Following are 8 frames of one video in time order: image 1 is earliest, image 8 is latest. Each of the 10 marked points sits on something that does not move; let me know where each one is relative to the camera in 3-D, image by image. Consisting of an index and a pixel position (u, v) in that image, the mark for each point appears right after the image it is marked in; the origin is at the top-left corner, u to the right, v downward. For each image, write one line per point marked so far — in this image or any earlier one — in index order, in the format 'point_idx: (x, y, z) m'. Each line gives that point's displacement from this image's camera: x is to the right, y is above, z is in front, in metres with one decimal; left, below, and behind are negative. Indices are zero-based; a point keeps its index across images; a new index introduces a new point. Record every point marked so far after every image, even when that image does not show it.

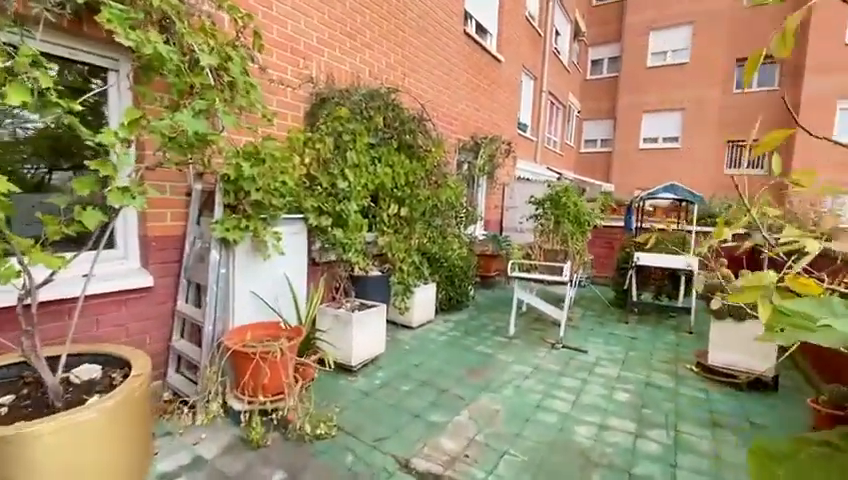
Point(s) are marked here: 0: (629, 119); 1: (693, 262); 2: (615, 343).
0: (+7.6, +4.5, +15.0) m
1: (+3.3, -0.3, +4.8) m
2: (+2.1, -1.1, +4.4) m
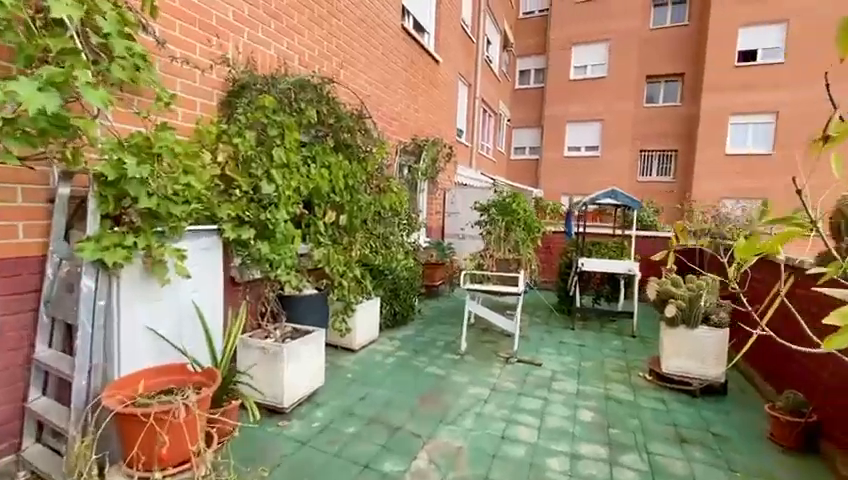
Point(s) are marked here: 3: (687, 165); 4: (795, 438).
0: (+5.1, +4.4, +15.7) m
1: (+2.6, -0.3, +4.9) m
2: (+1.5, -1.2, +4.2) m
3: (+9.1, +2.6, +14.0) m
4: (+2.4, -1.3, +2.5) m
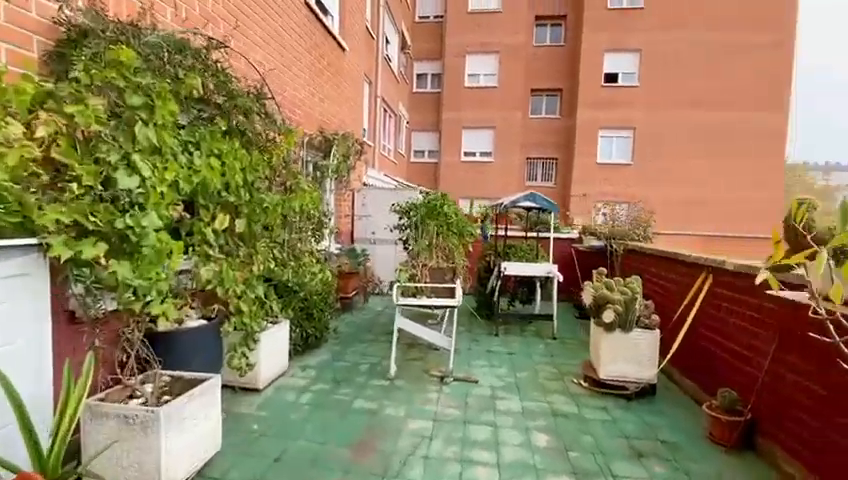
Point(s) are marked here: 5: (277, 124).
0: (+1.1, +4.3, +16.0) m
1: (+1.6, -0.4, +4.9) m
2: (+0.8, -1.2, +4.0) m
3: (+5.5, +2.7, +15.4) m
4: (+2.0, -1.3, +2.6) m
5: (-1.3, +1.0, +3.4) m
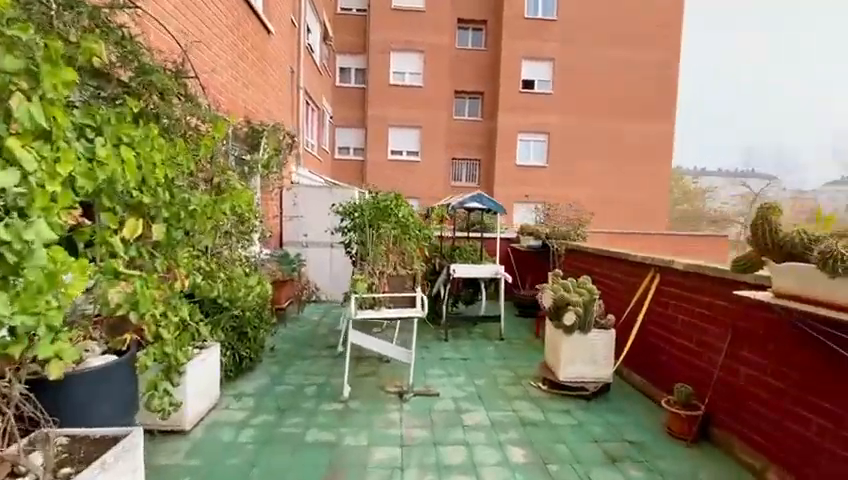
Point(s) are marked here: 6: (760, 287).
0: (-1.8, +4.3, +15.6) m
1: (+0.9, -0.4, +4.9) m
2: (+0.3, -1.3, +3.8) m
3: (+2.6, +2.7, +16.0) m
4: (+1.8, -1.3, +2.7) m
5: (-1.6, +1.0, +2.9) m
6: (+1.9, -0.3, +2.3) m
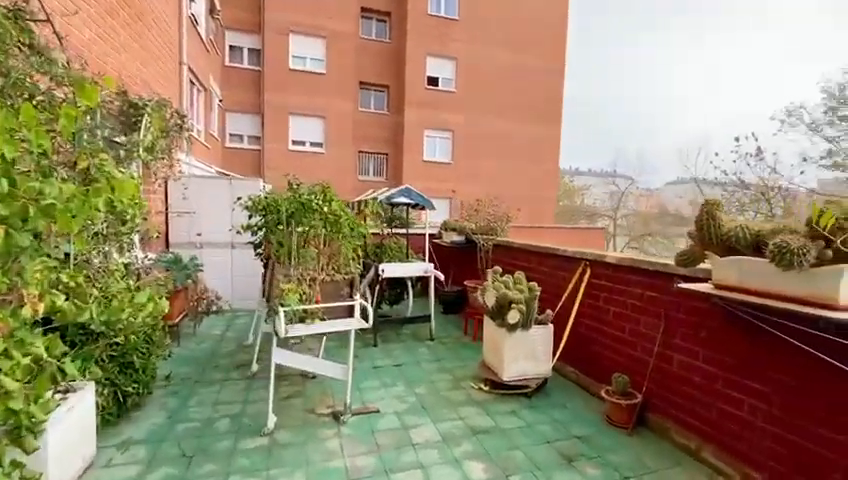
0: (-5.3, +4.4, +14.4) m
1: (+0.1, -0.3, +4.7) m
2: (-0.3, -1.2, +3.5) m
3: (-1.1, +2.9, +15.8) m
4: (+1.5, -1.2, +2.8) m
5: (-2.0, +0.9, +2.1) m
6: (+1.7, -0.2, +2.4) m
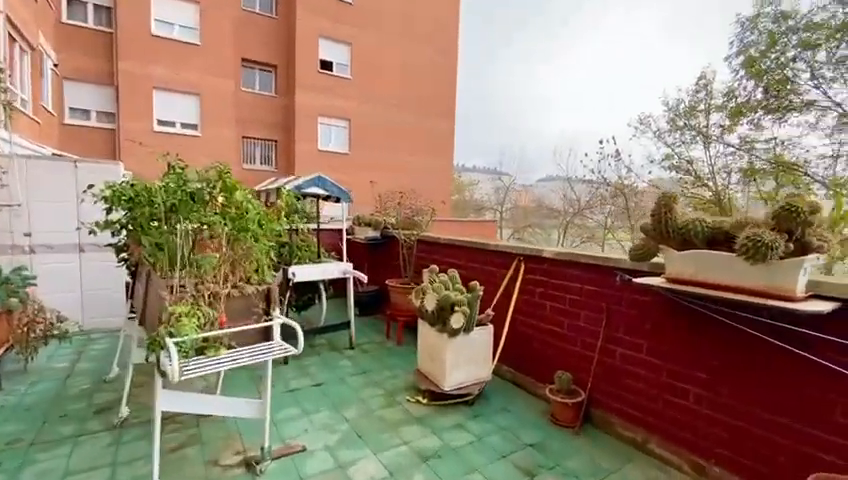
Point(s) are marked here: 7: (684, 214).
0: (-8.7, +4.5, +12.0) m
1: (-0.8, -0.3, +4.2) m
2: (-0.8, -1.2, +3.0) m
3: (-4.9, +3.1, +14.5) m
4: (+1.0, -1.2, +2.7) m
5: (-2.1, +0.9, +1.1) m
6: (+1.3, -0.2, +2.4) m
7: (+1.4, +0.1, +2.1) m
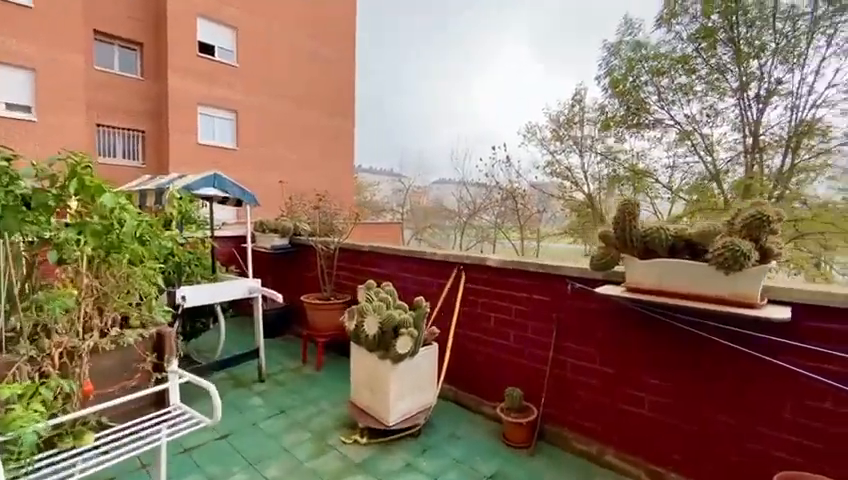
0: (-11.2, +4.1, +9.0) m
1: (-1.5, -0.4, +3.5) m
2: (-1.2, -1.3, +2.3) m
3: (-8.2, +2.8, +12.4) m
4: (+0.7, -1.3, +2.6) m
5: (-2.0, +0.8, +0.2) m
6: (+1.0, -0.2, +2.3) m
7: (+1.1, +0.1, +2.0) m
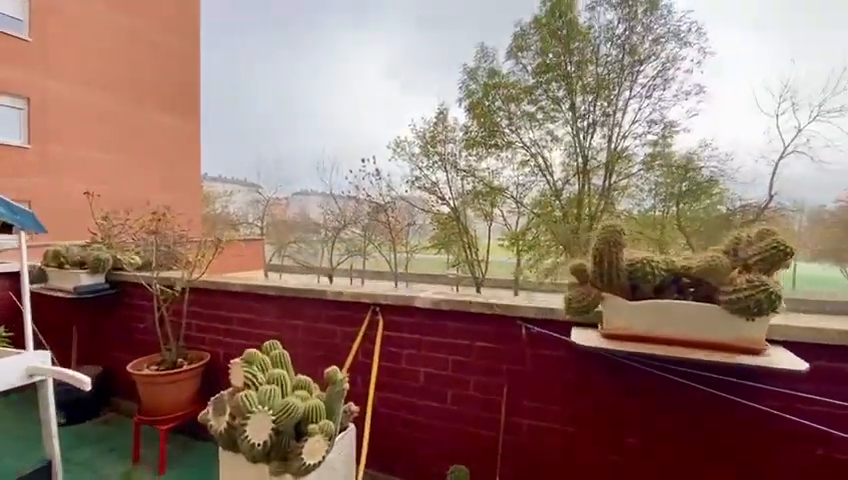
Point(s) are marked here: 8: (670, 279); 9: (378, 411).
0: (-13.2, +3.4, +4.3) m
1: (-2.1, -0.6, +2.1) m
2: (-1.4, -1.5, +1.1) m
3: (-11.5, +2.1, +8.4) m
4: (+0.3, -1.4, +2.0) m
5: (-1.5, +0.6, -1.1) m
6: (+0.7, -0.4, +1.9) m
7: (+0.8, 0.0, +1.7) m
8: (+1.0, -0.2, +1.6) m
9: (-0.3, -1.0, +2.3) m
